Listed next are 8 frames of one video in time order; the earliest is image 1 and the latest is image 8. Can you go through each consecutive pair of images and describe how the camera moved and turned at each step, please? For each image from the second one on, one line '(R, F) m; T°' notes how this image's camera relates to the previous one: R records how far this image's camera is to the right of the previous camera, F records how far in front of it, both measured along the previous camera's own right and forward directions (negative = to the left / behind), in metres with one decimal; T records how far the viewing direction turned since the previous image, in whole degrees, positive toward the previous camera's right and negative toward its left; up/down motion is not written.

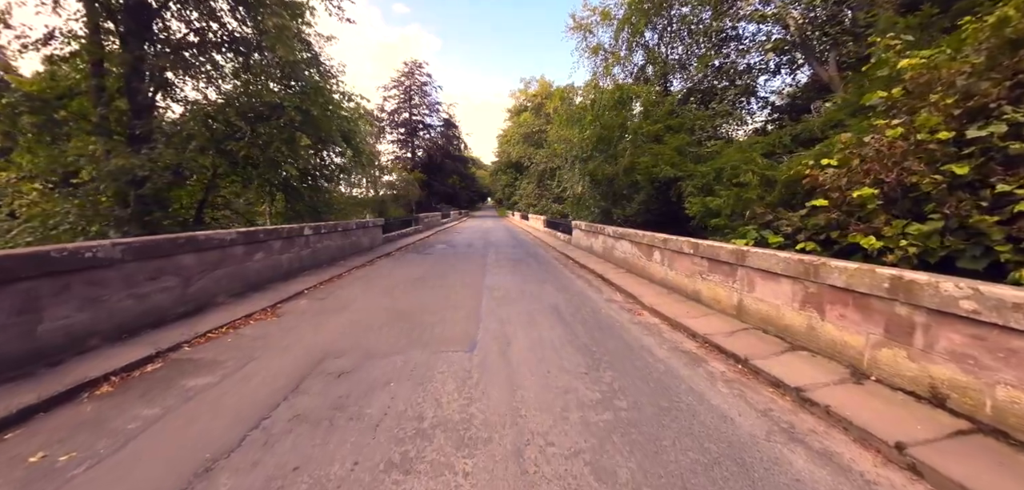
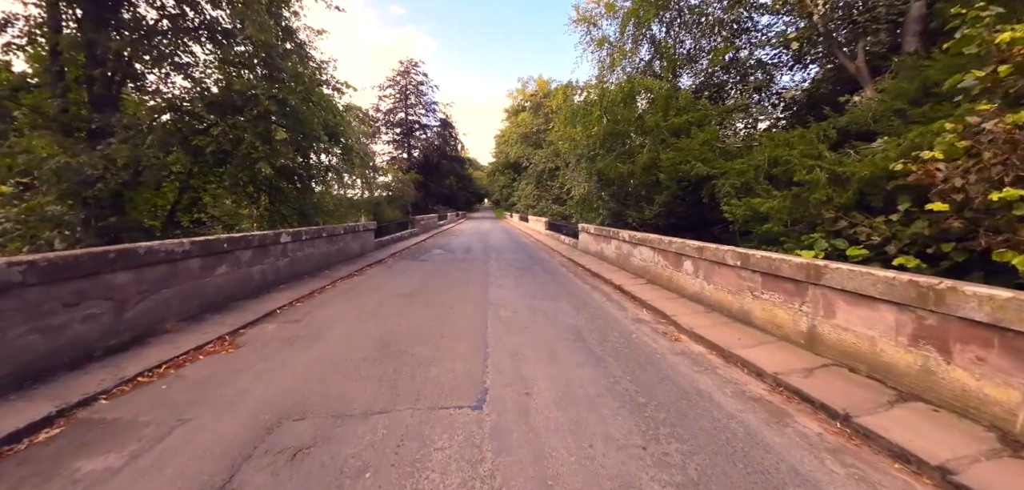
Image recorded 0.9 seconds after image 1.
(-0.2, +1.2) m; 0°
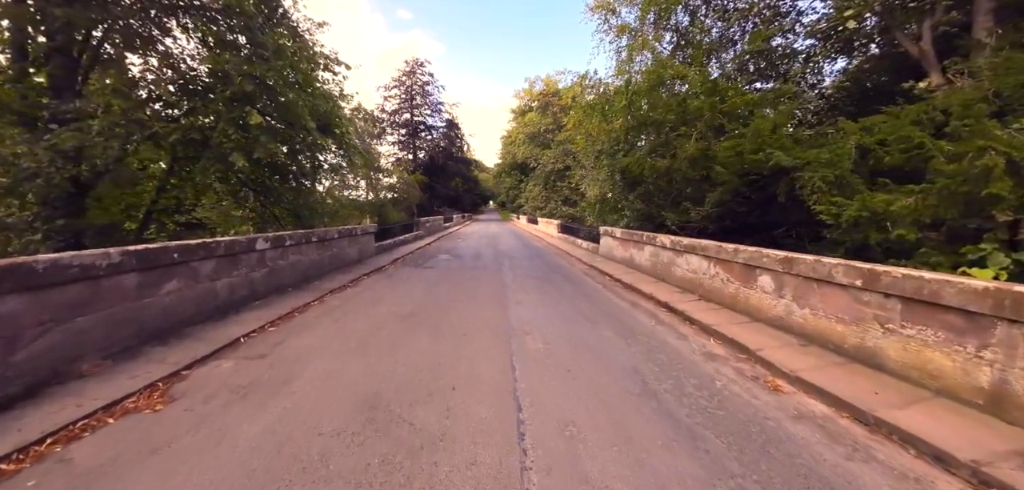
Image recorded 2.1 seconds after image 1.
(-0.4, +1.5) m; -1°
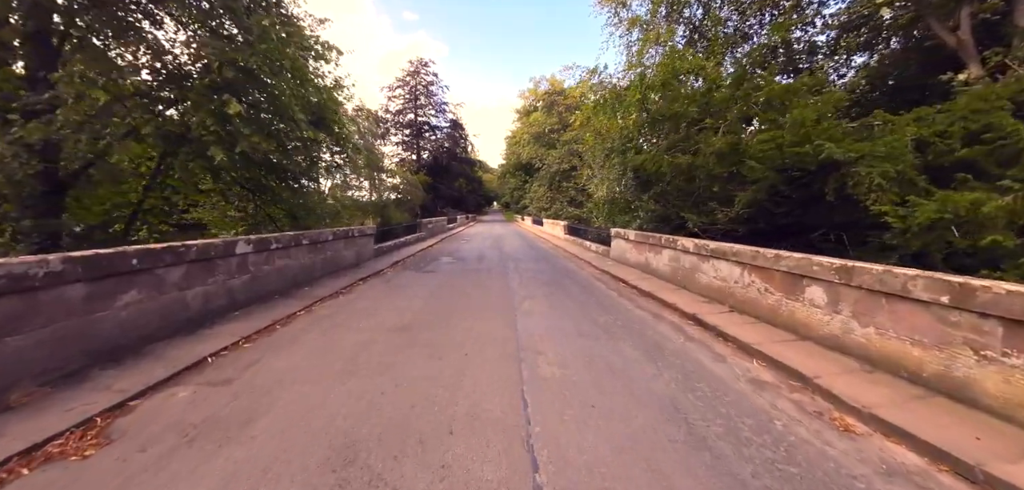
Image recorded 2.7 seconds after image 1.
(-0.1, +0.7) m; -1°
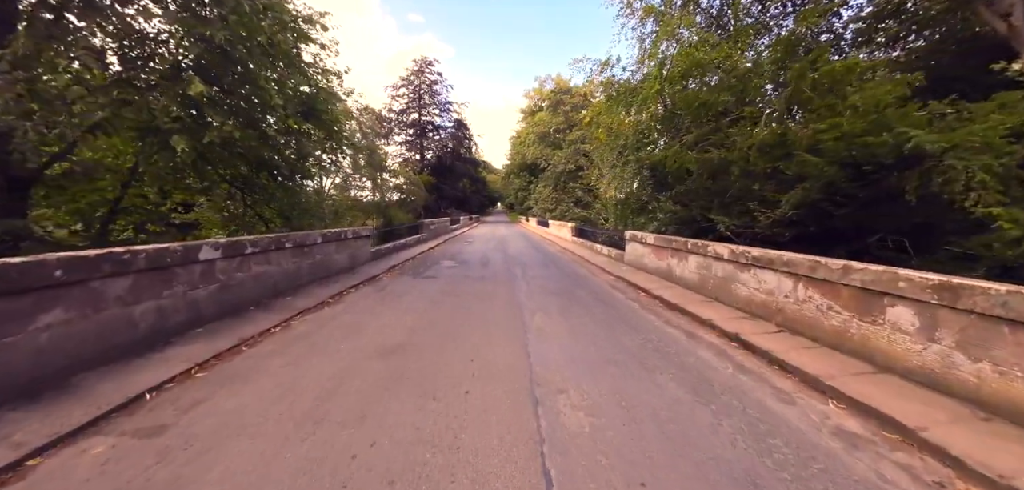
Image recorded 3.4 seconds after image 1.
(-0.1, +0.9) m; -1°
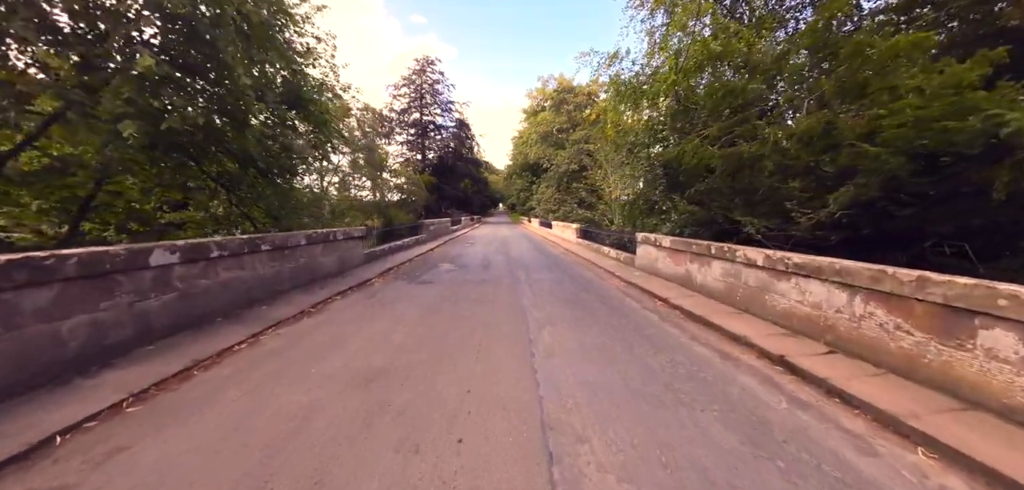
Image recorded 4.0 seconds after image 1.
(0.0, +0.8) m; 0°
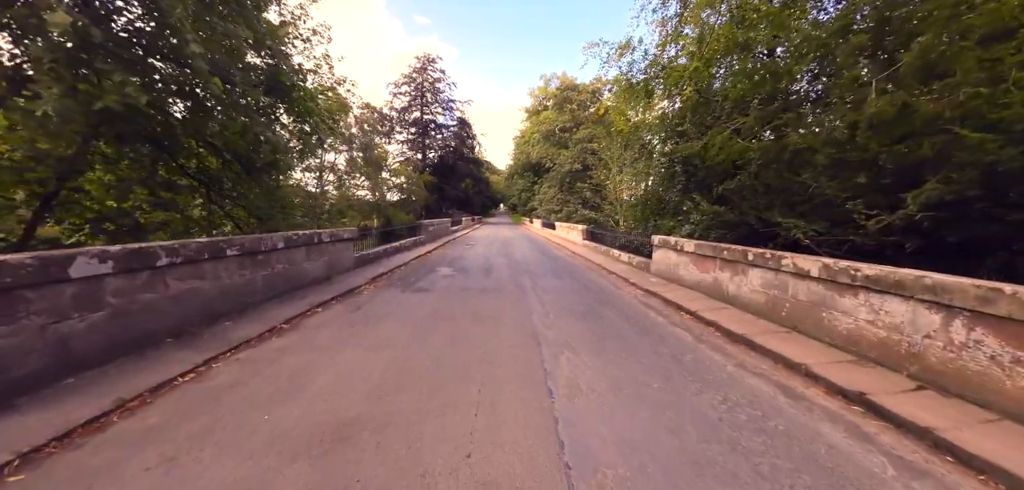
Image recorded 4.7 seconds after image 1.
(-0.1, +0.9) m; 0°
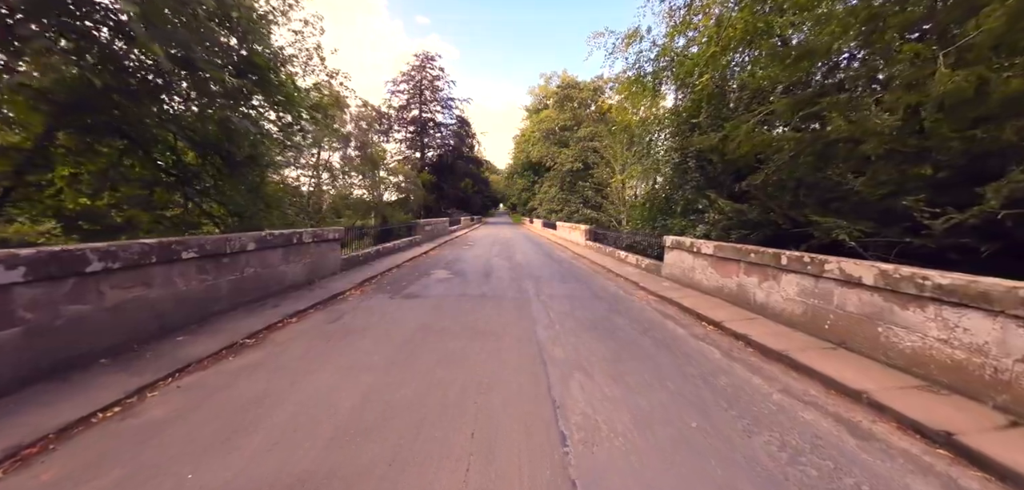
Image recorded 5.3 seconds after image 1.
(0.0, +0.7) m; 0°
